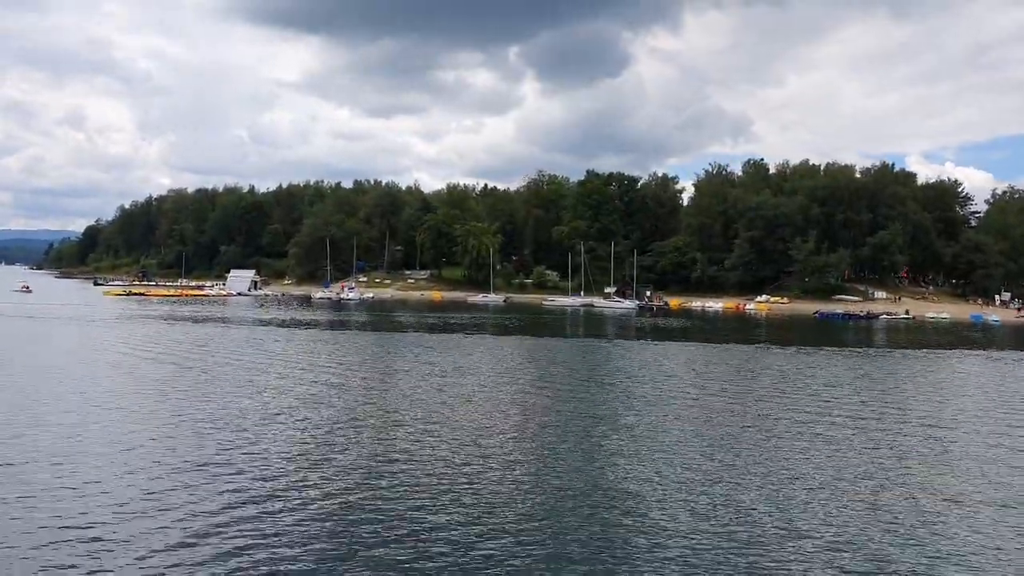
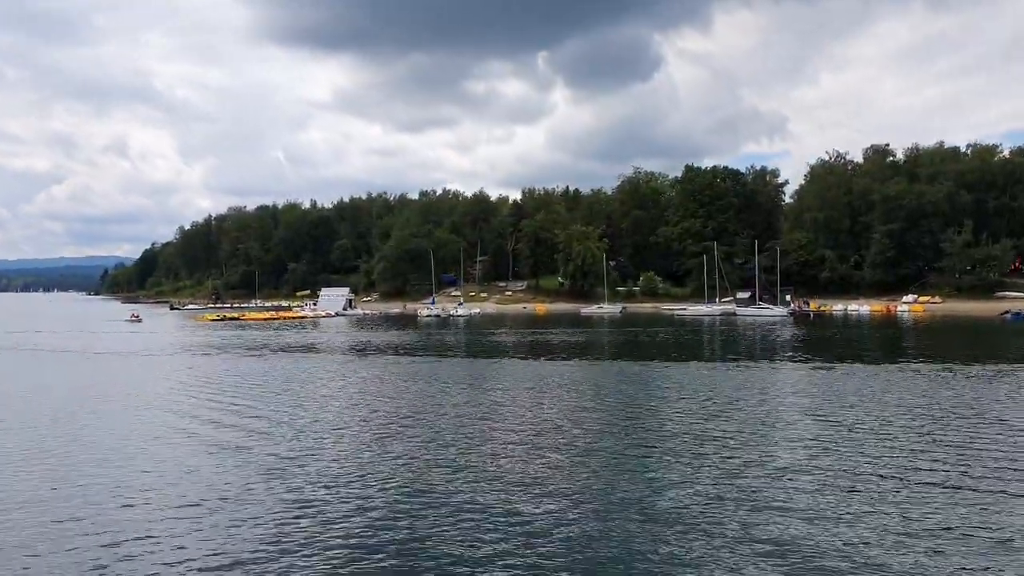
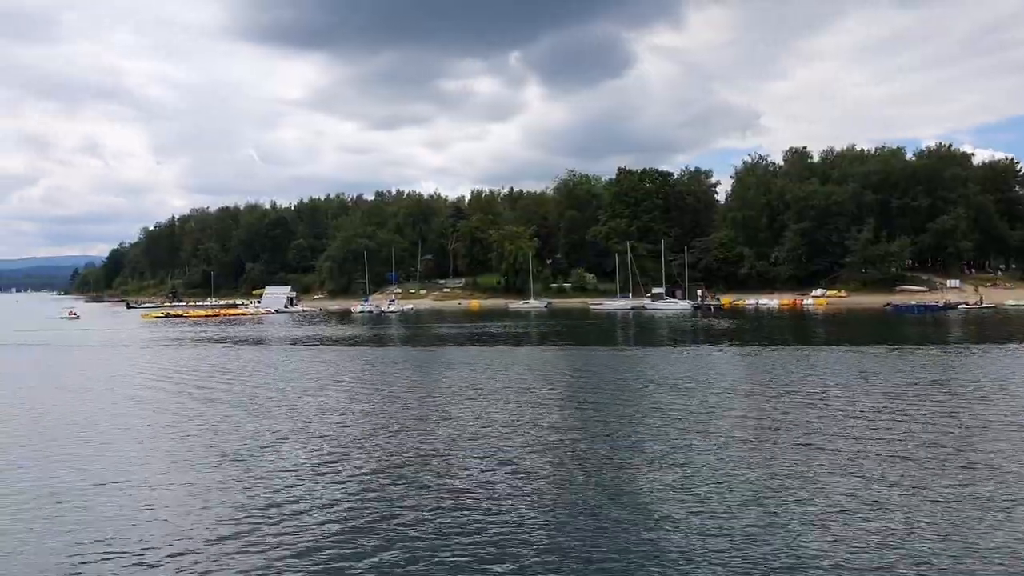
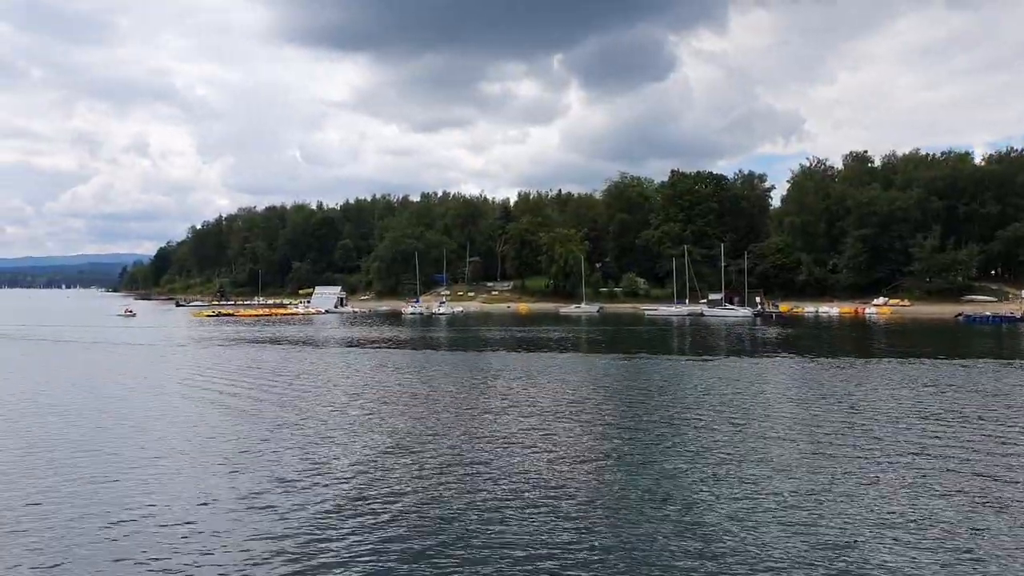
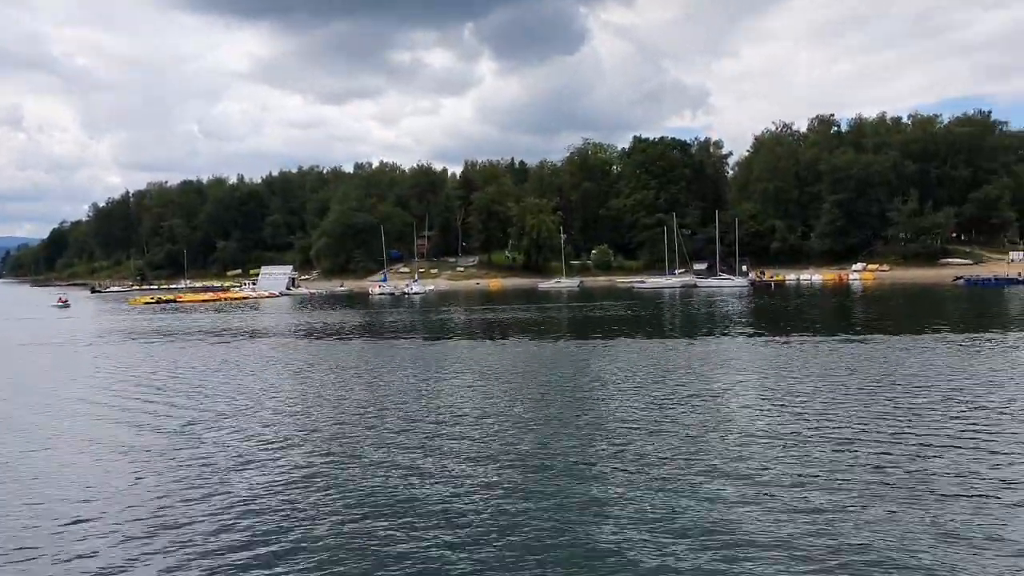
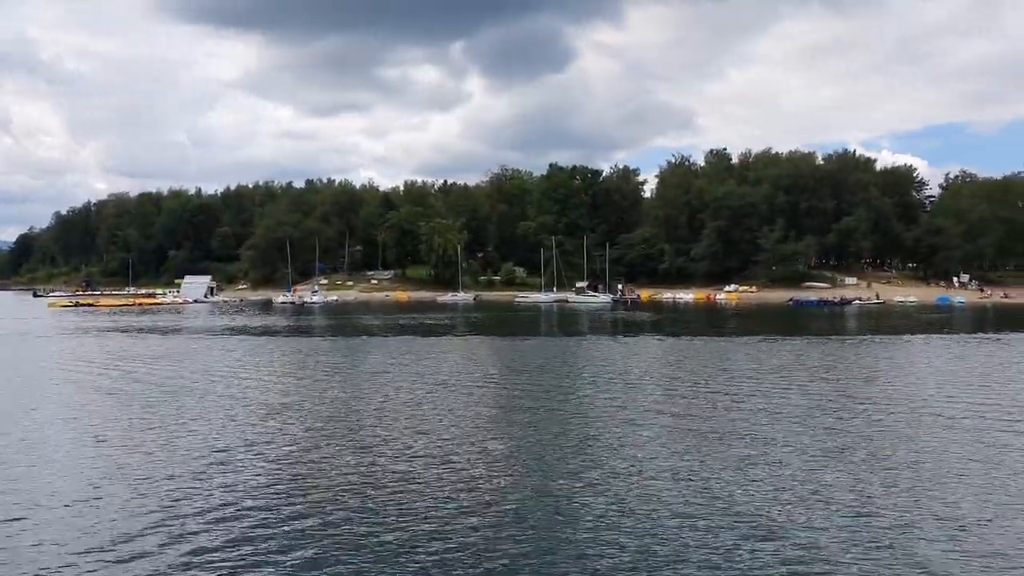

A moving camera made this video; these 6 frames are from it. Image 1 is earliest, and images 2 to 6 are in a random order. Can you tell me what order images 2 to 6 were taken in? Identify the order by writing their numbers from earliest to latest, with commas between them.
6, 3, 4, 2, 5
